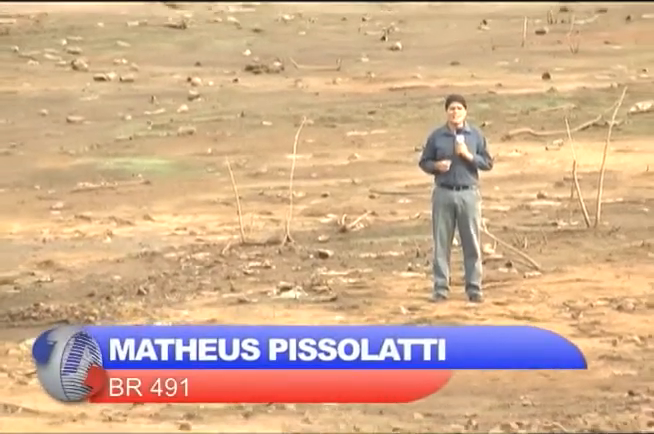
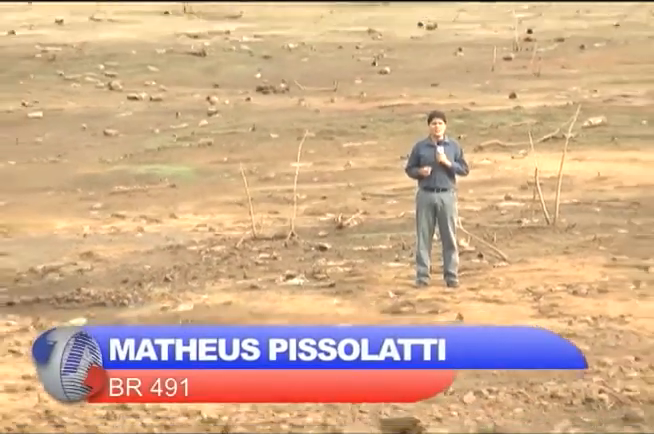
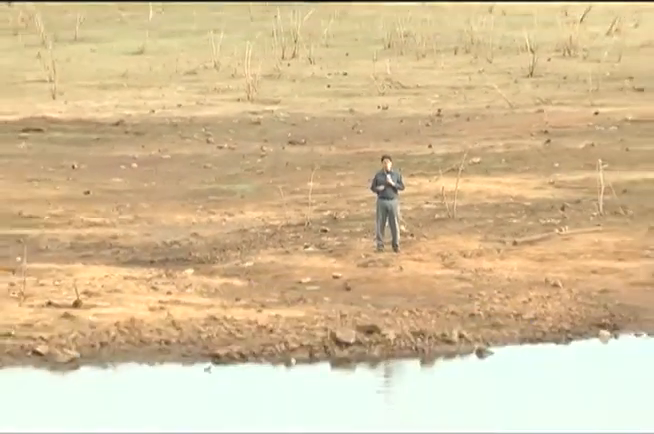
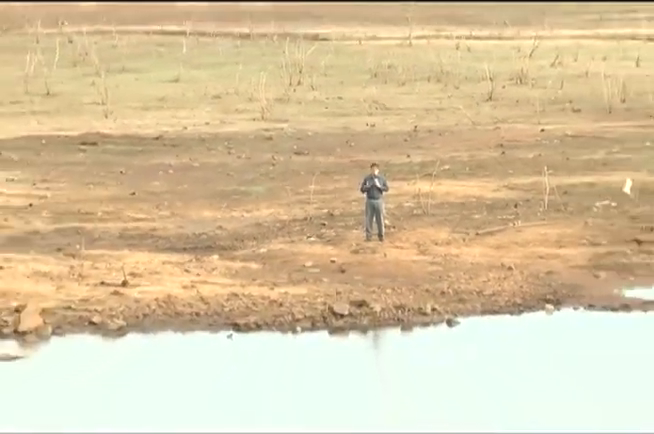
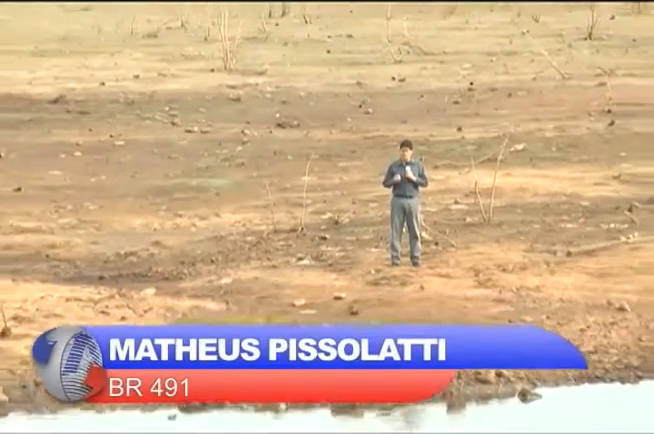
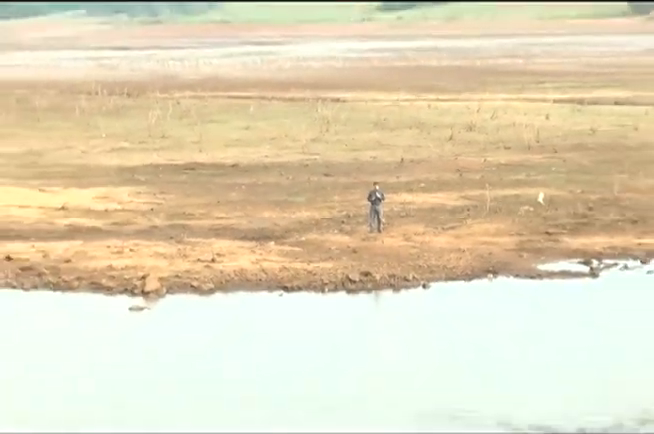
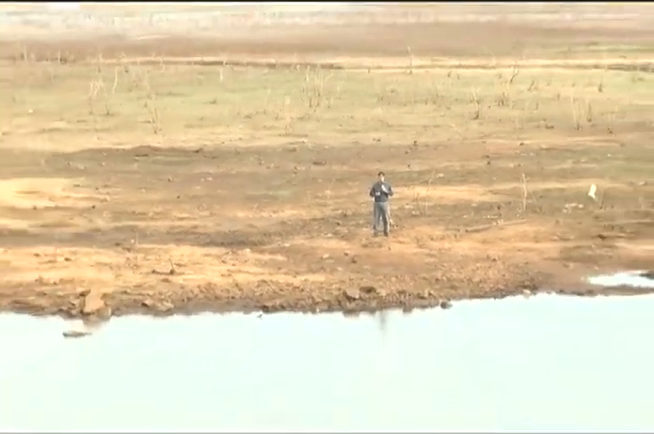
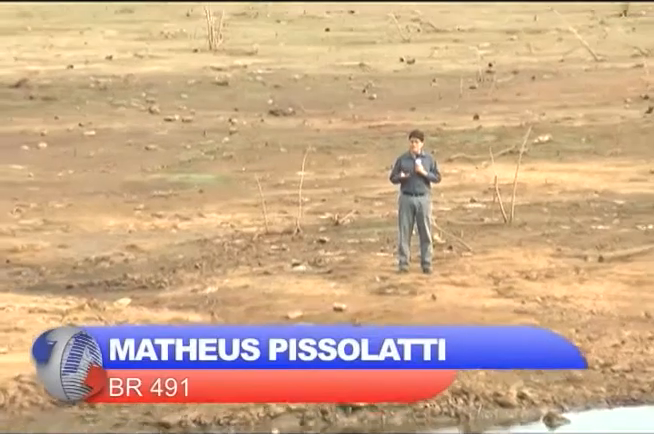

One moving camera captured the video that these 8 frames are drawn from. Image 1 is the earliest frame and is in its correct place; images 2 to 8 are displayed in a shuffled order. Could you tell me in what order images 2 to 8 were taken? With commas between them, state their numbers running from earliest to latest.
2, 8, 5, 3, 4, 7, 6
